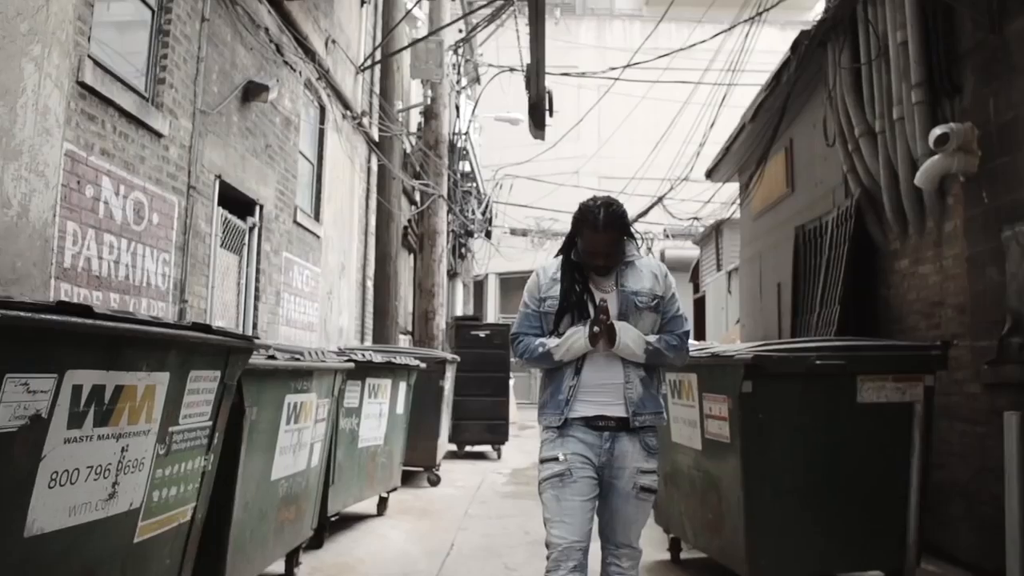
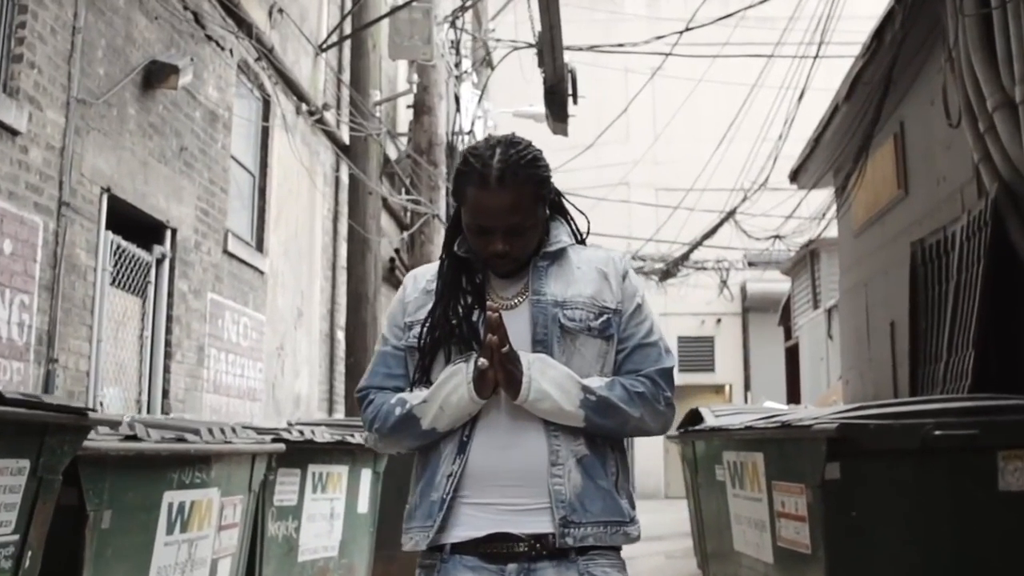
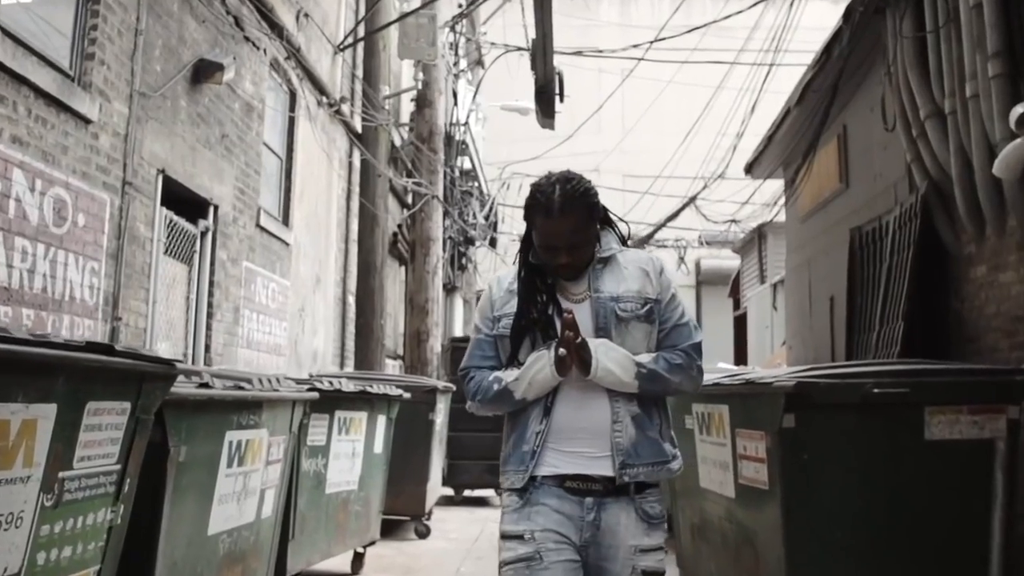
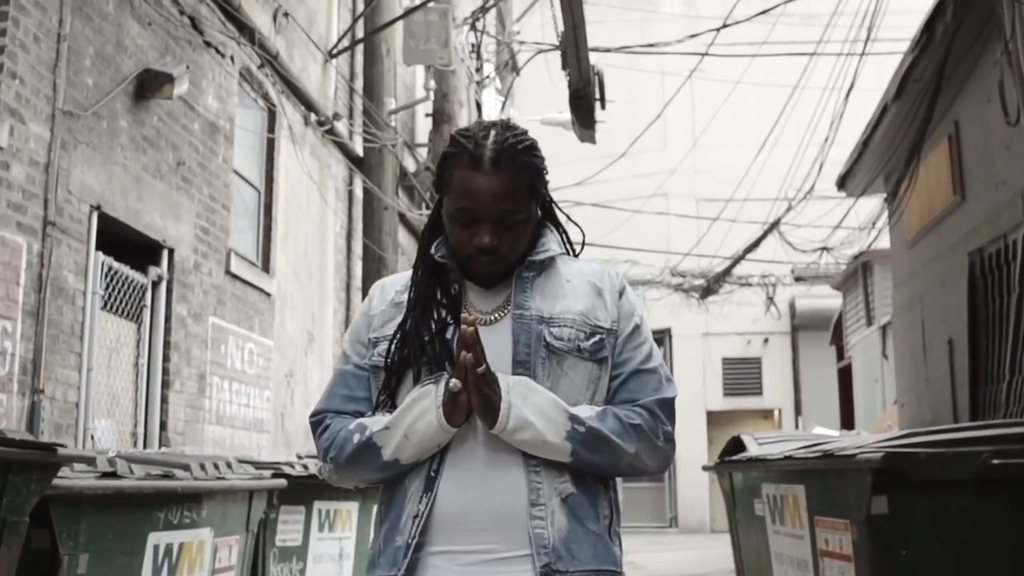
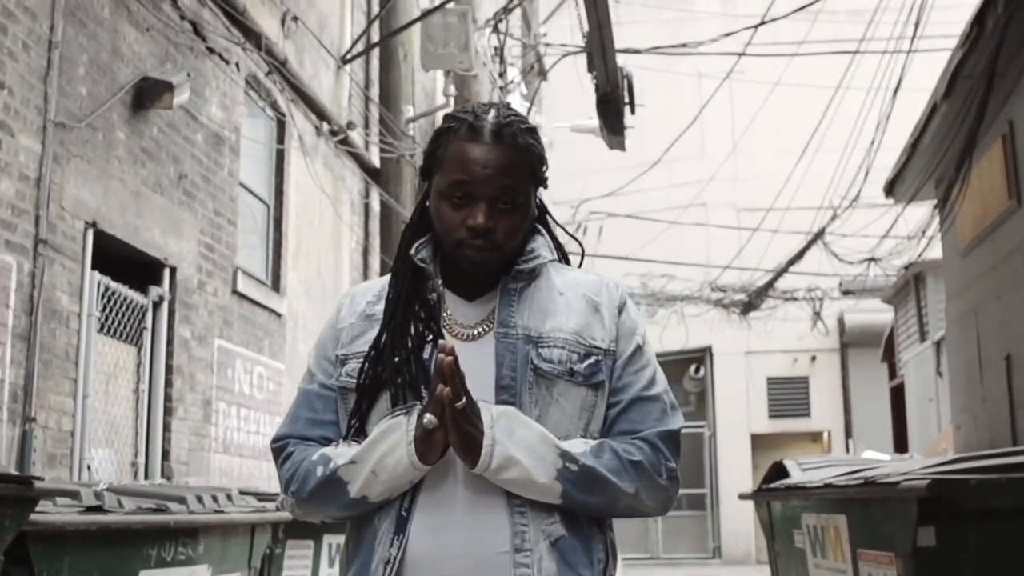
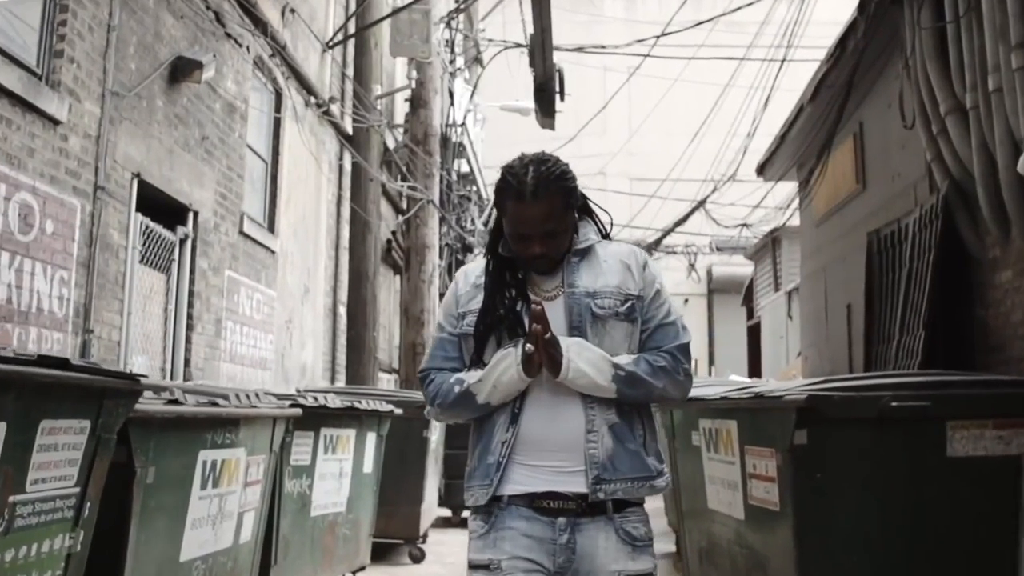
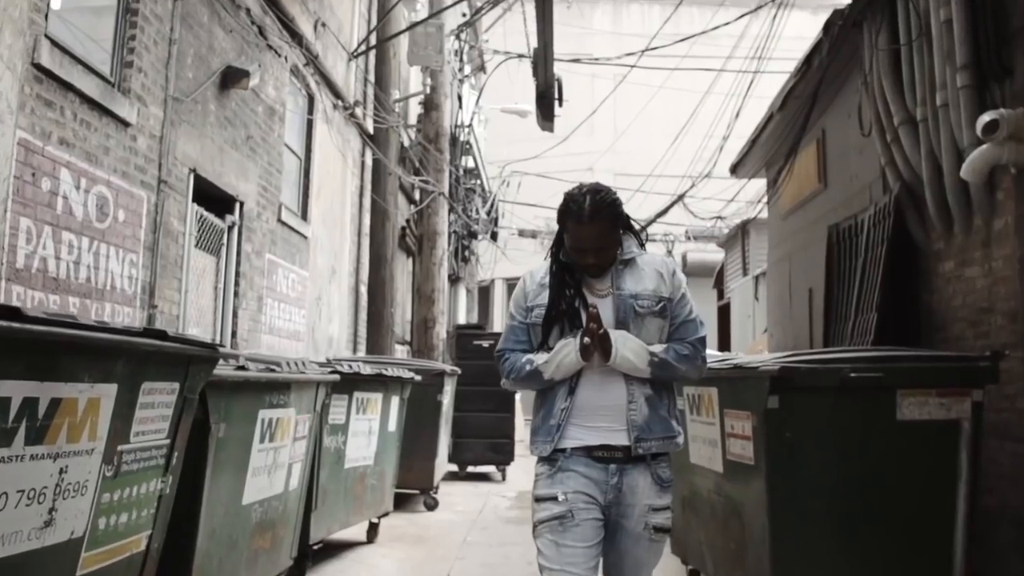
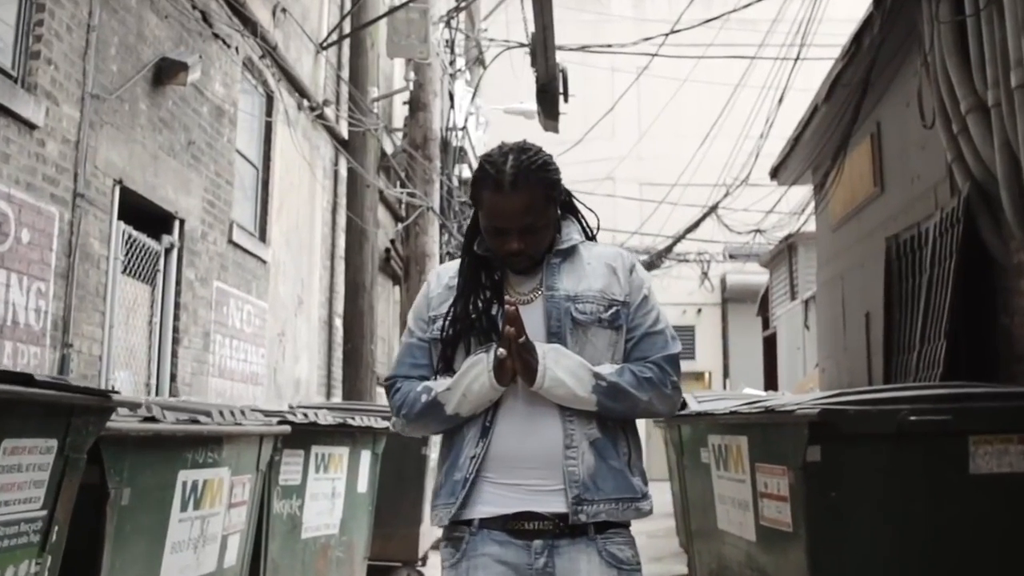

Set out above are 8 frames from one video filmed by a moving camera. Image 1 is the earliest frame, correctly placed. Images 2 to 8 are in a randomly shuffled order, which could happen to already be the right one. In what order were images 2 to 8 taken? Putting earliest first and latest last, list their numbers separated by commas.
7, 3, 6, 8, 2, 4, 5
